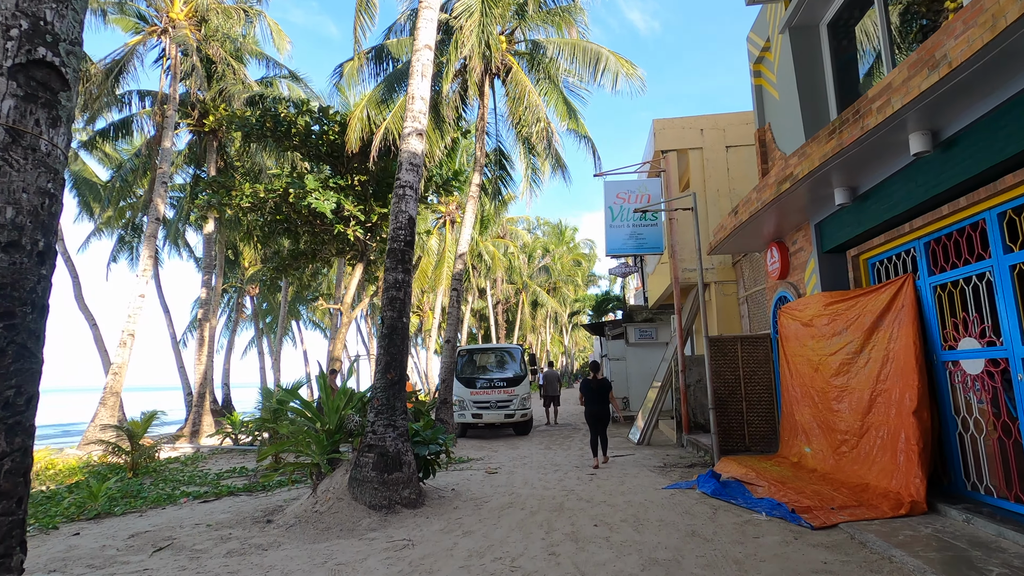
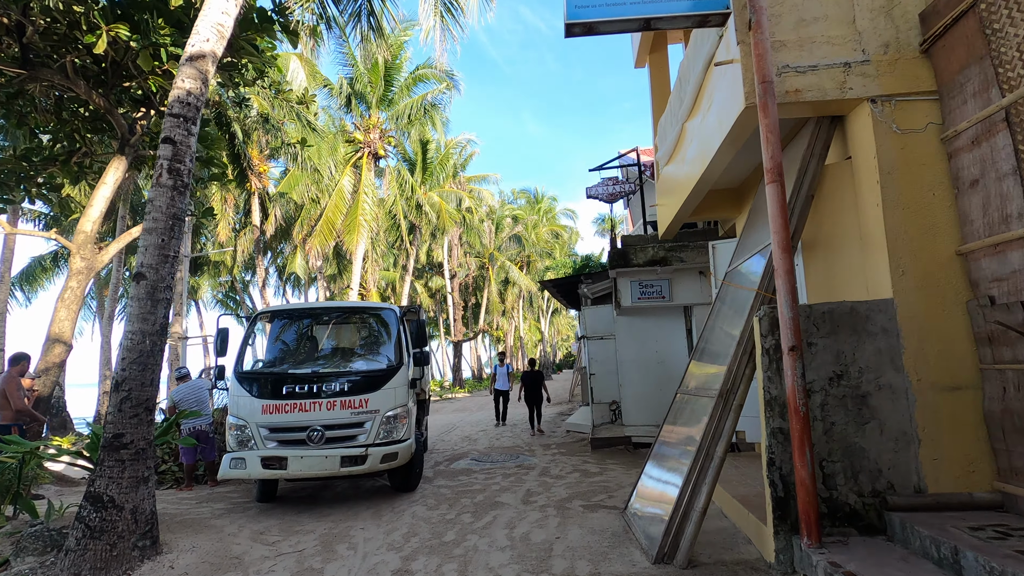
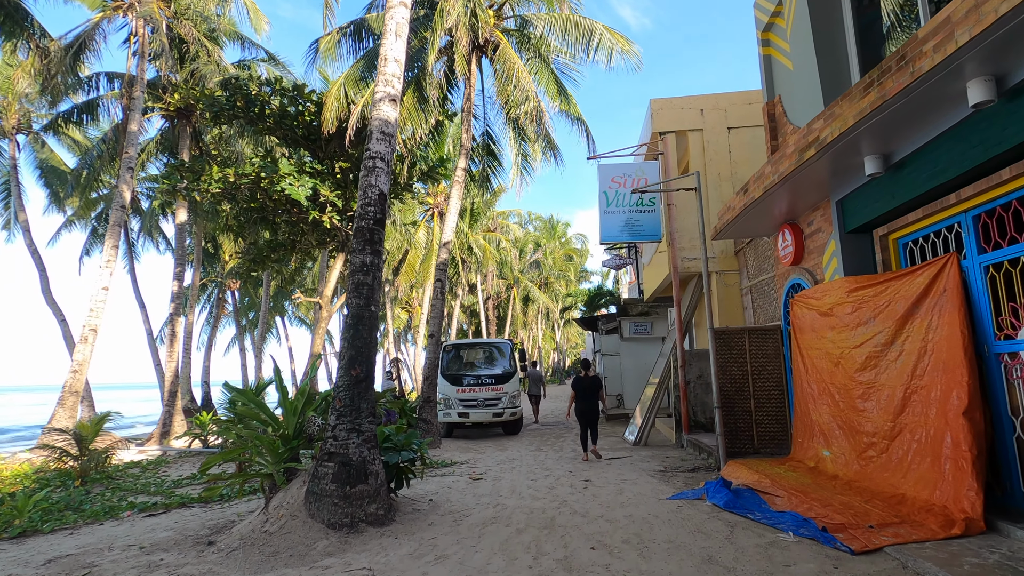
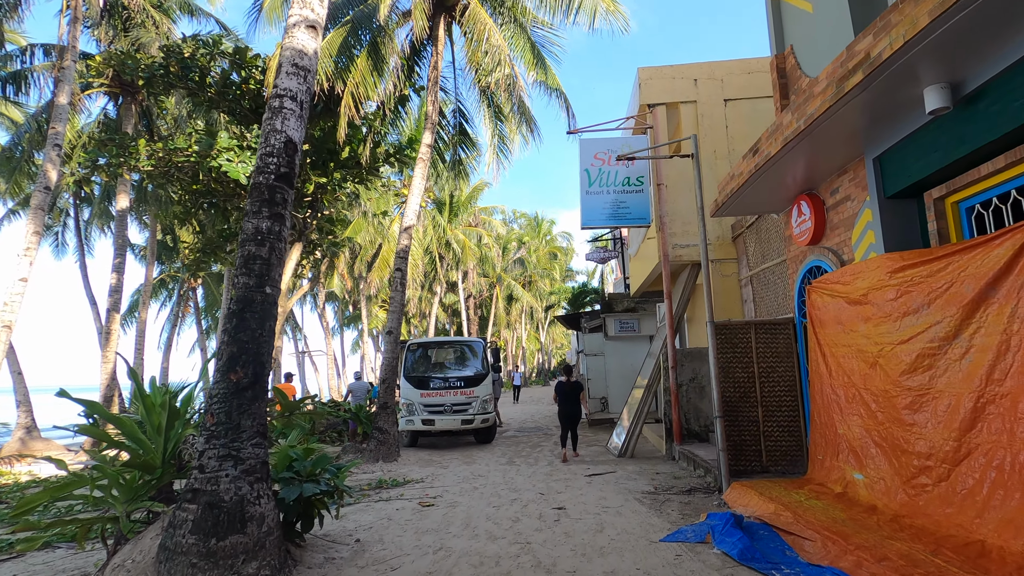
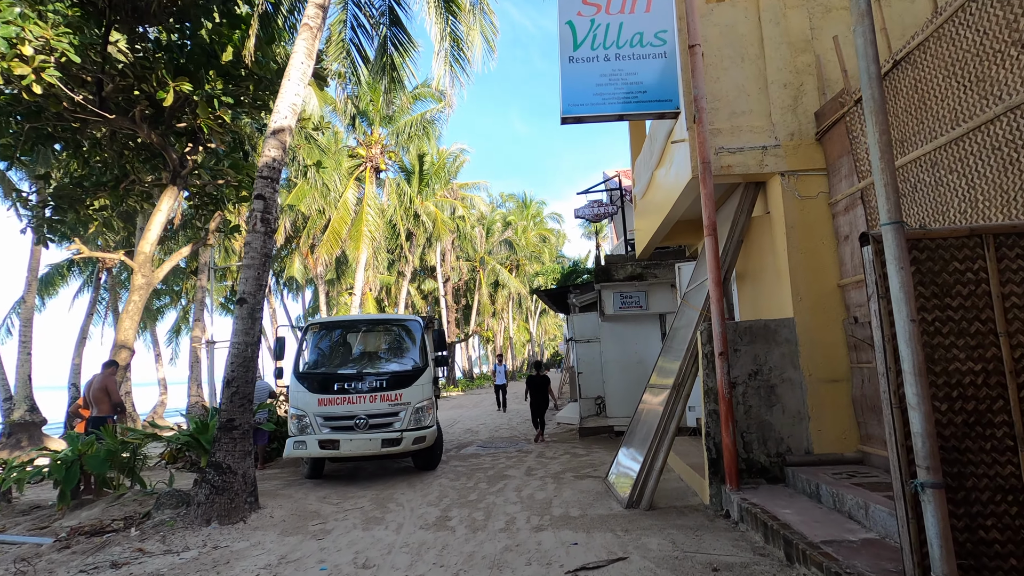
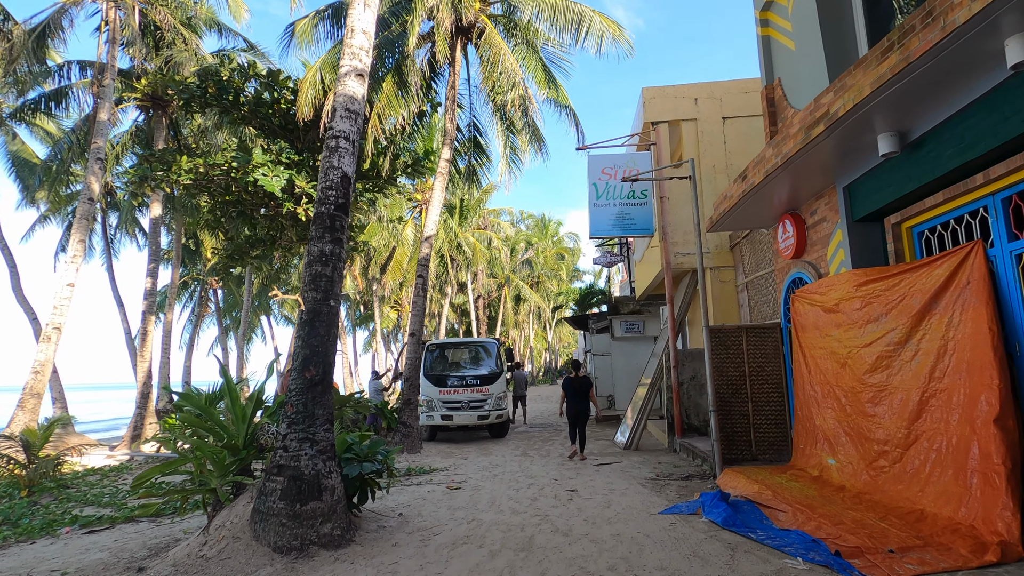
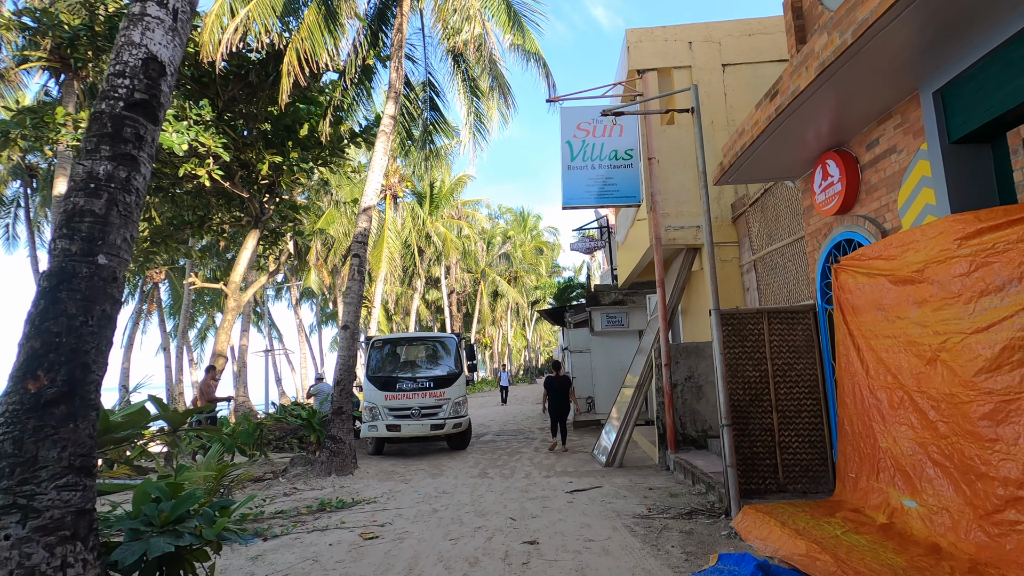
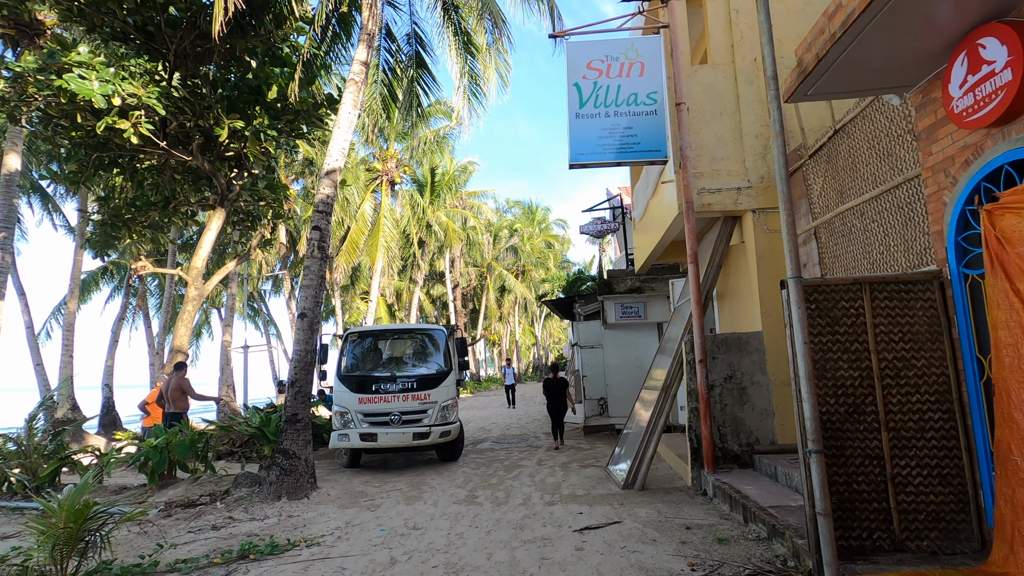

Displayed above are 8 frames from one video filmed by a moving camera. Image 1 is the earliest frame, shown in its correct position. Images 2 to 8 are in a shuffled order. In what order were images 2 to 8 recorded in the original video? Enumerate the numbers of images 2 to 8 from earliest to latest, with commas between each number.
3, 6, 4, 7, 8, 5, 2
